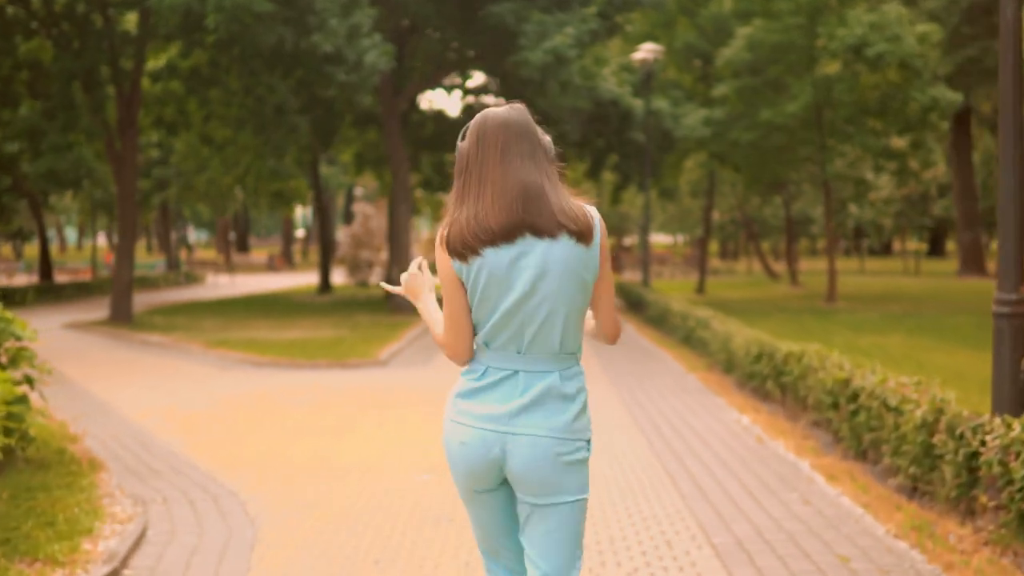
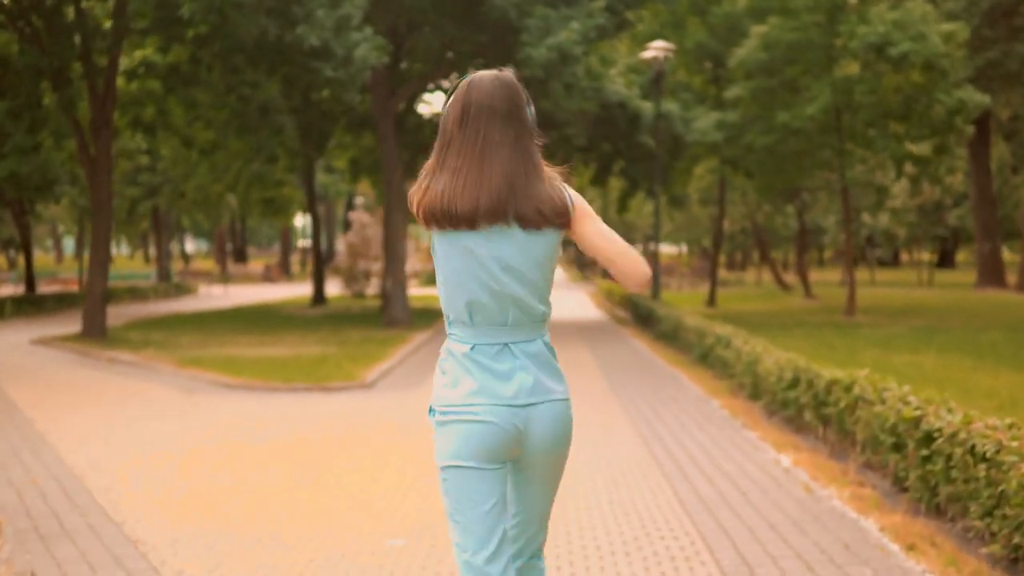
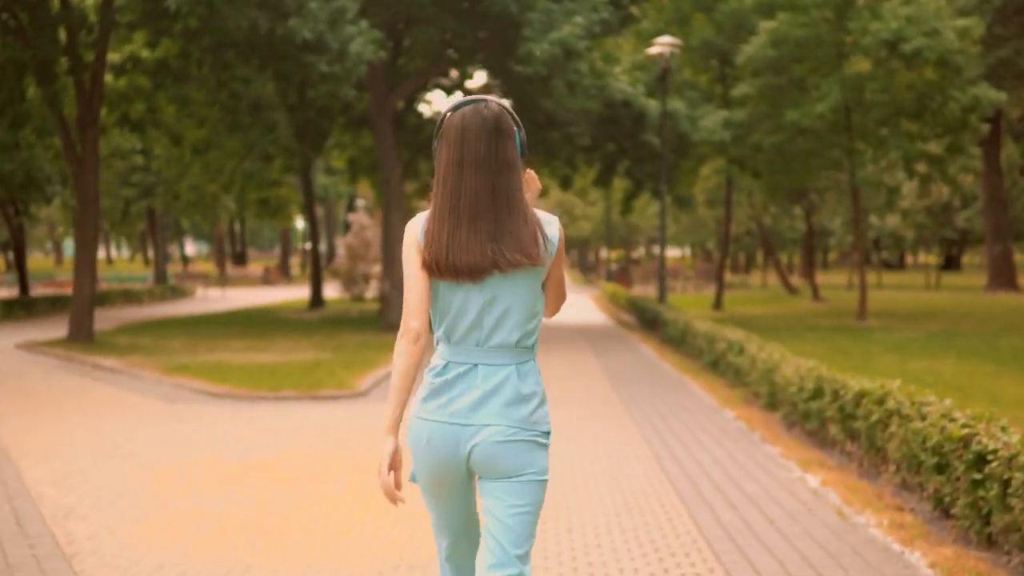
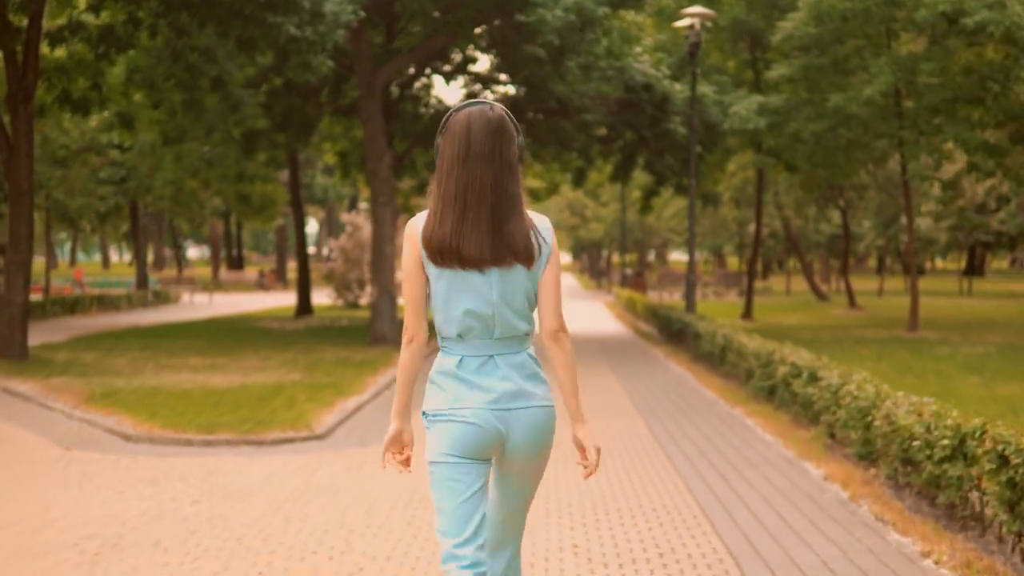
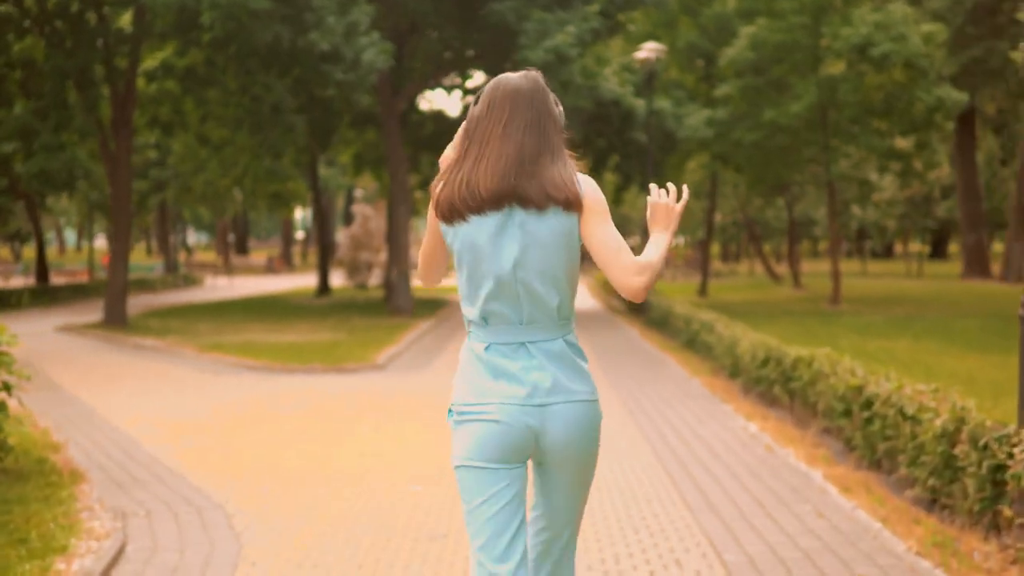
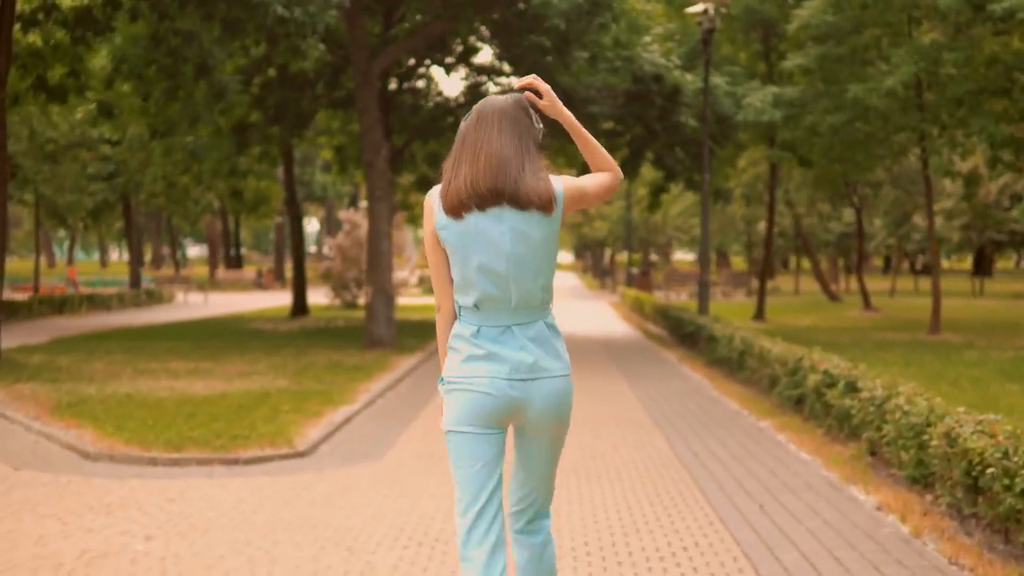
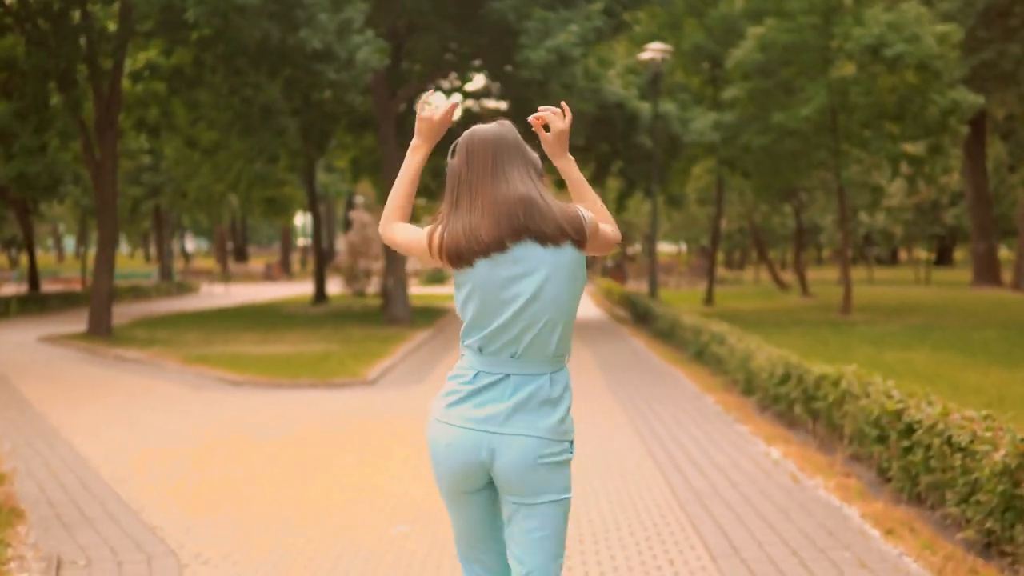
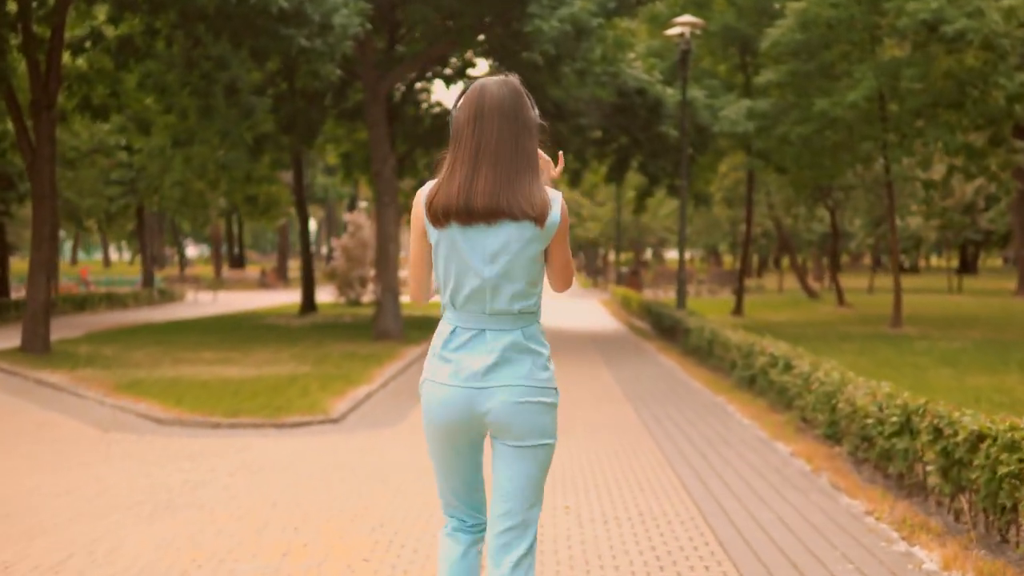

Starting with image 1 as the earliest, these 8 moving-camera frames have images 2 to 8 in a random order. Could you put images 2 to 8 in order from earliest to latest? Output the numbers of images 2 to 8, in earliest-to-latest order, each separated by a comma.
5, 7, 2, 3, 8, 4, 6
